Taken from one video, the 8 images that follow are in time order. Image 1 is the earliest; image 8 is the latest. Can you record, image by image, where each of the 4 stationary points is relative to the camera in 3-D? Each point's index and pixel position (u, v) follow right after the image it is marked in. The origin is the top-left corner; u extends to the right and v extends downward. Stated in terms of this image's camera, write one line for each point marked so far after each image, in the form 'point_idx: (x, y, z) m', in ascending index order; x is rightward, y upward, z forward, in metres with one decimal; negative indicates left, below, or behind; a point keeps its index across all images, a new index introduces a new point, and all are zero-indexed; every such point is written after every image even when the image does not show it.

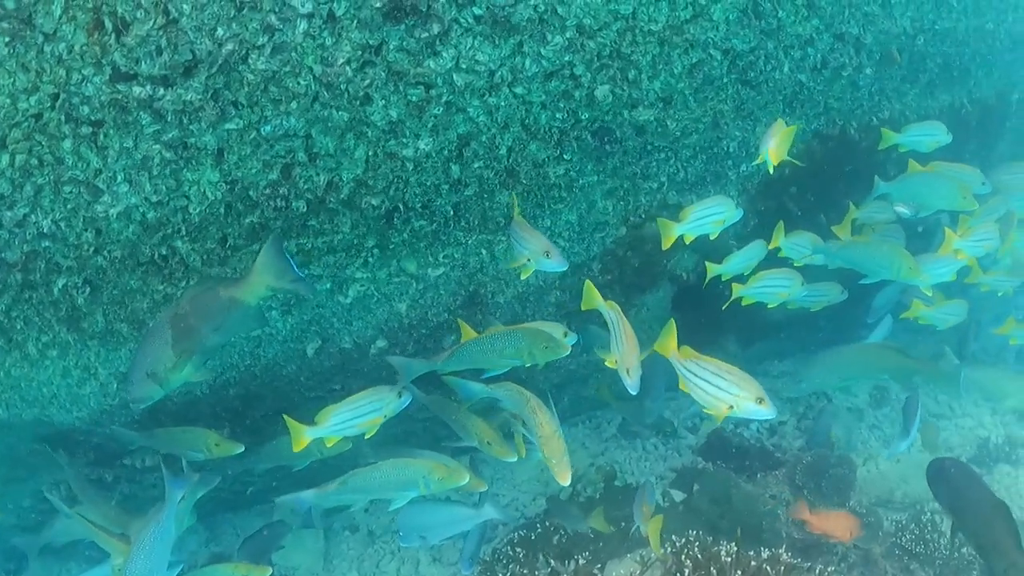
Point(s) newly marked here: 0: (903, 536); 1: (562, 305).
0: (+3.4, -2.1, +5.3) m
1: (+0.4, -0.1, +5.3) m
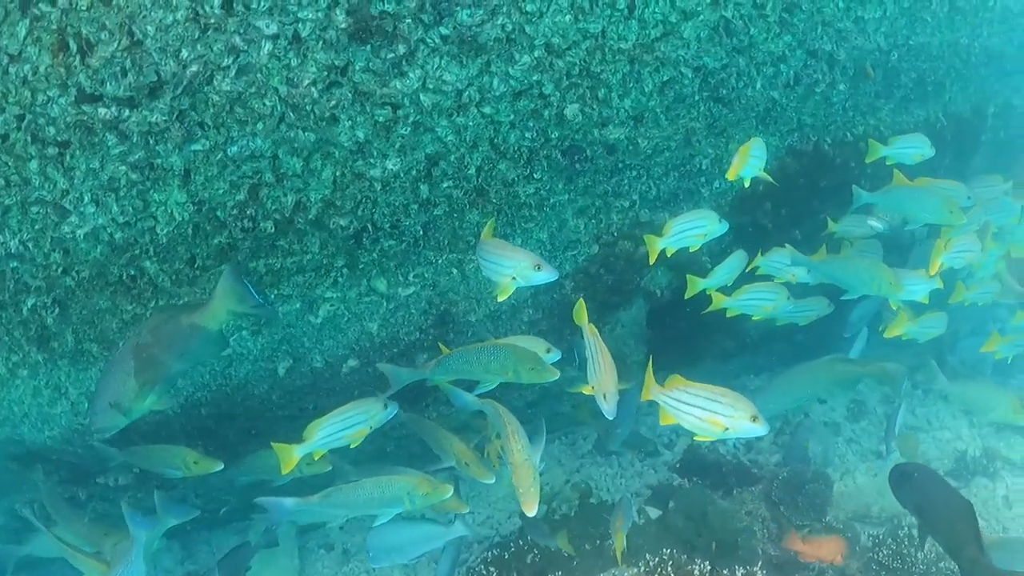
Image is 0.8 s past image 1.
0: (+3.1, -2.2, +5.3) m
1: (+0.2, -0.3, +5.3) m
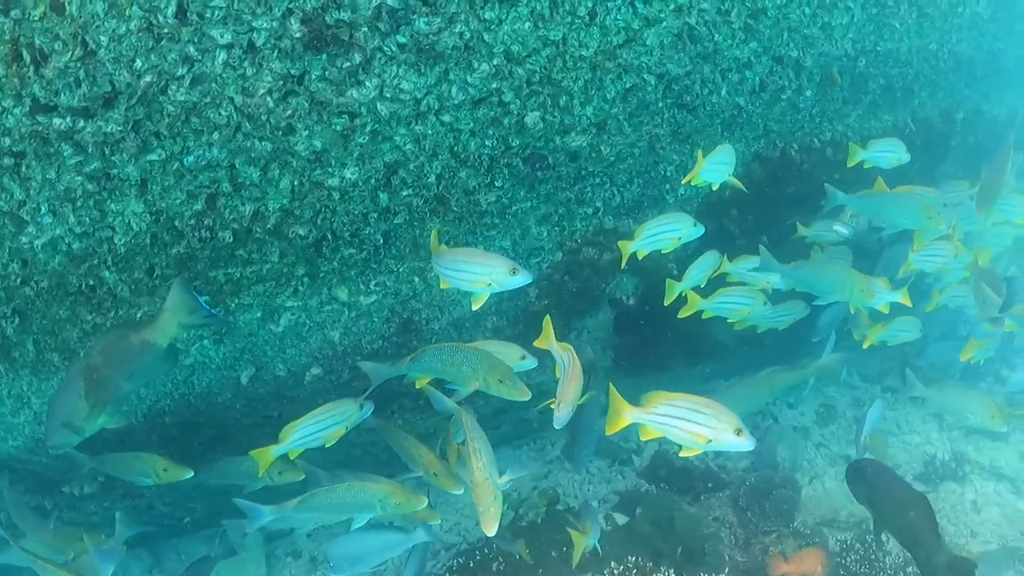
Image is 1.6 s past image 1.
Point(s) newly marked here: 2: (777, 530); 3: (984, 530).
0: (+2.9, -2.3, +5.3) m
1: (-0.1, -0.4, +5.3) m
2: (+2.3, -2.1, +5.4) m
3: (+4.4, -2.3, +5.9) m
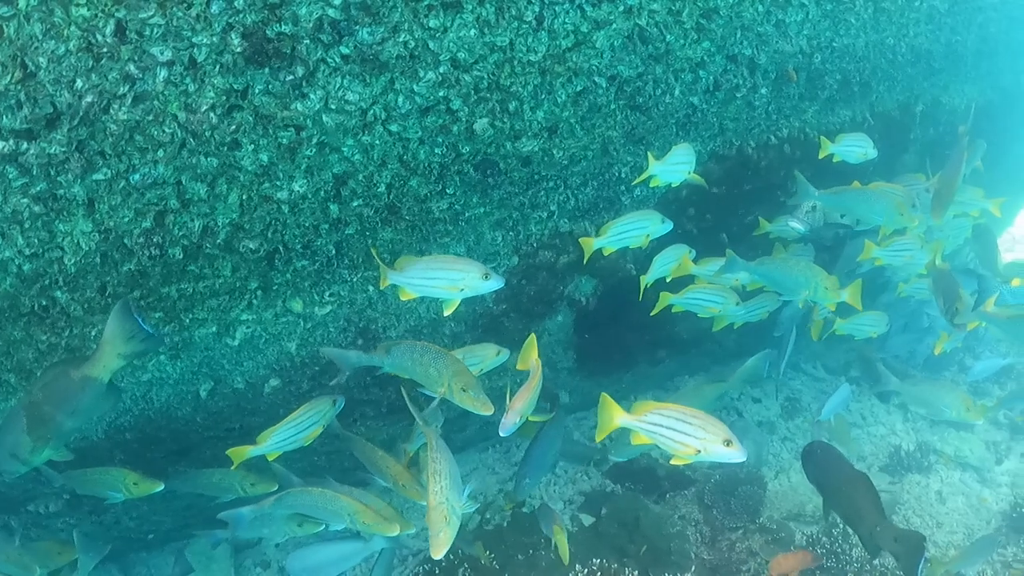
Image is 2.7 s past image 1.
0: (+2.6, -2.2, +5.3) m
1: (-0.5, -0.4, +5.3) m
2: (+2.0, -2.1, +5.4) m
3: (+4.2, -2.2, +5.9) m
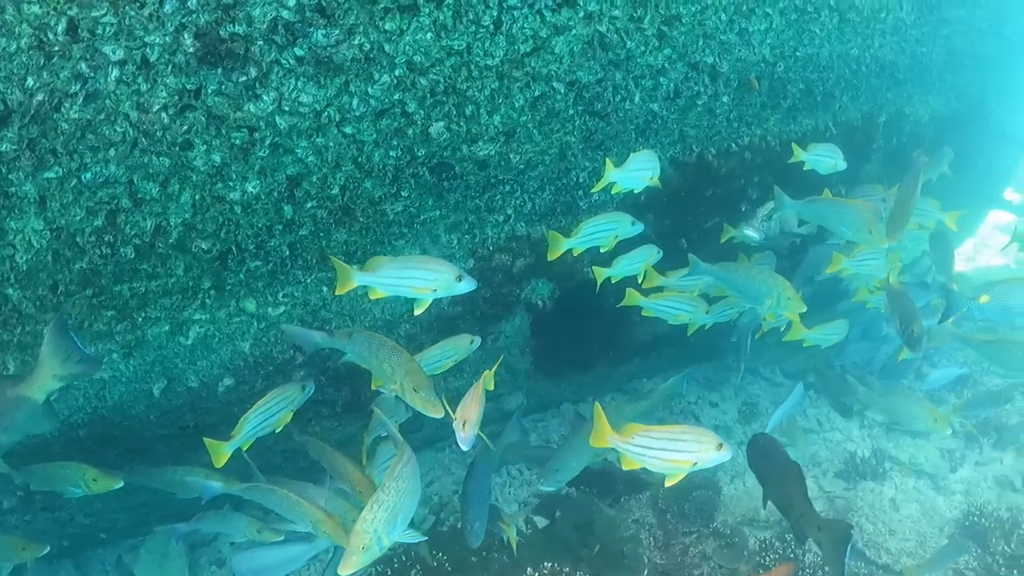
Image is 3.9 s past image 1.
0: (+2.2, -2.3, +5.3) m
1: (-0.8, -0.4, +5.3) m
2: (+1.6, -2.1, +5.5) m
3: (+3.8, -2.3, +6.0) m
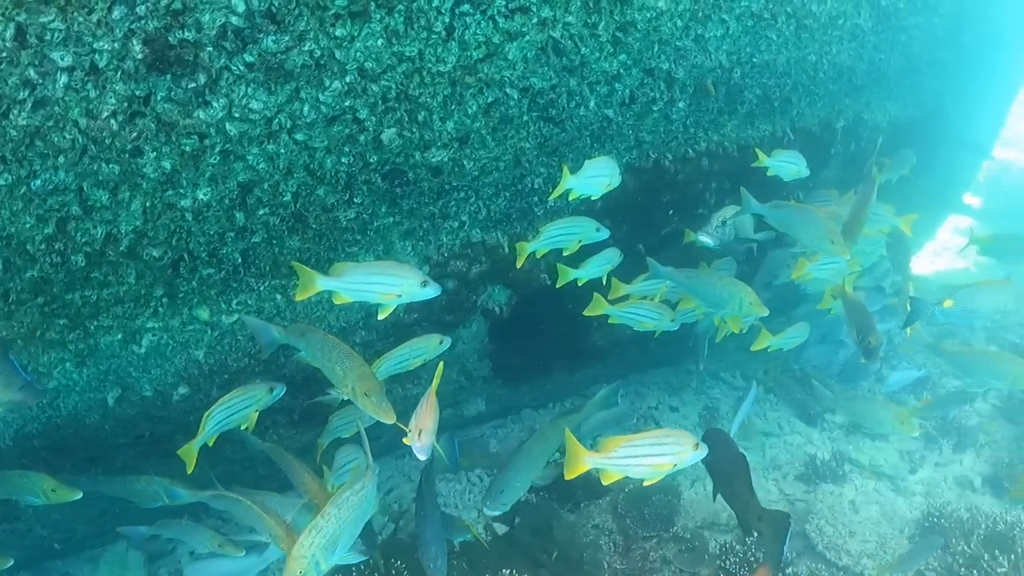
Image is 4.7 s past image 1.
0: (+1.9, -2.3, +5.3) m
1: (-1.2, -0.5, +5.3) m
2: (+1.3, -2.2, +5.5) m
3: (+3.4, -2.3, +6.0) m
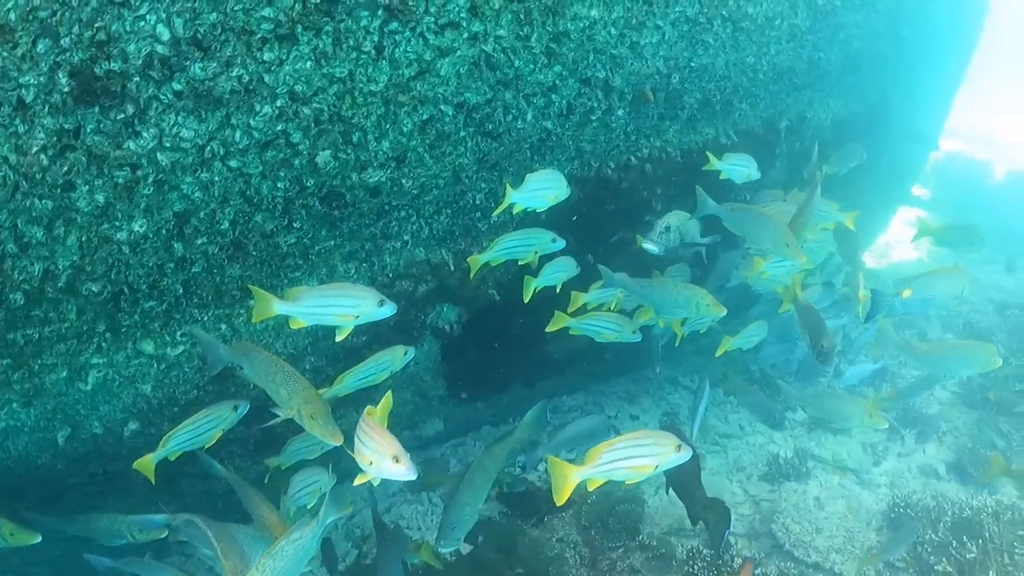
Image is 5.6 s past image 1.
0: (+1.6, -2.4, +5.3) m
1: (-1.6, -0.7, +5.2) m
2: (+1.0, -2.2, +5.4) m
3: (+3.1, -2.3, +6.0) m
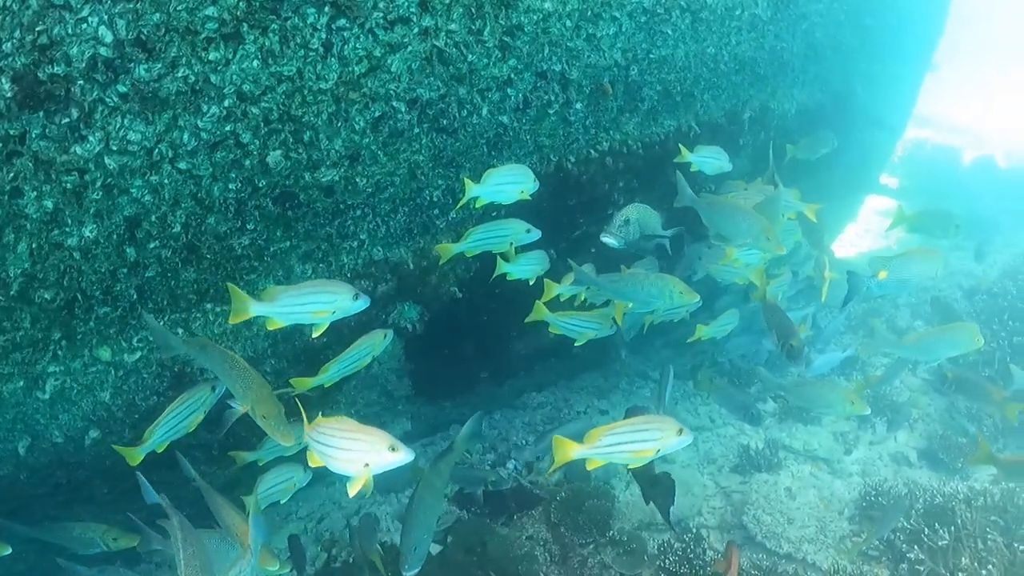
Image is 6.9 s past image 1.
0: (+1.3, -2.3, +5.3) m
1: (-1.8, -0.7, +5.2) m
2: (+0.7, -2.2, +5.4) m
3: (+2.9, -2.2, +6.0) m
